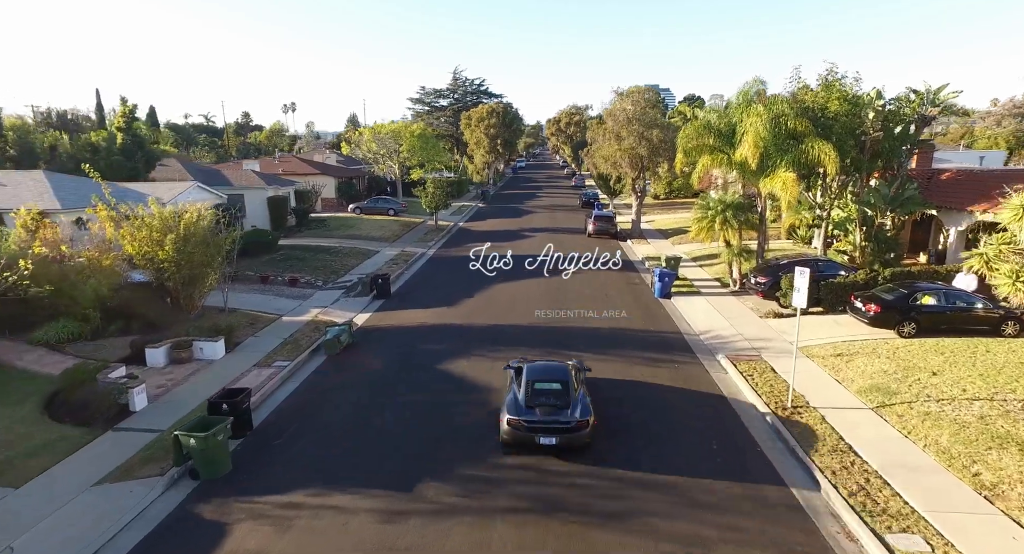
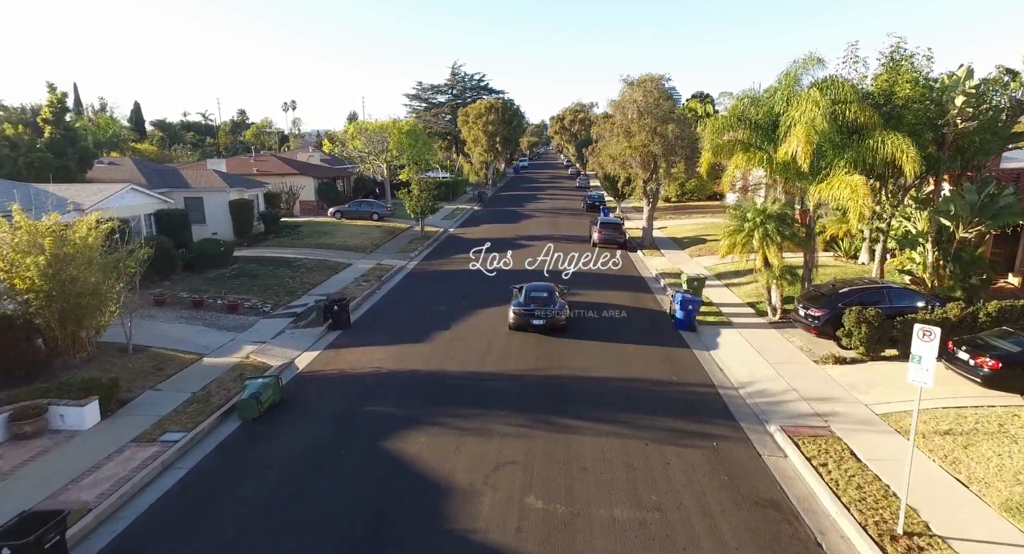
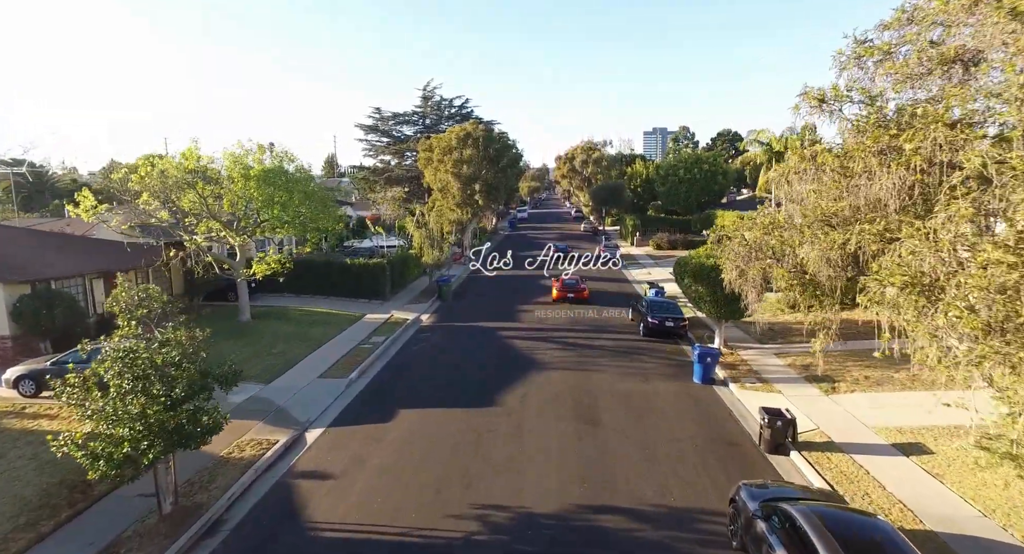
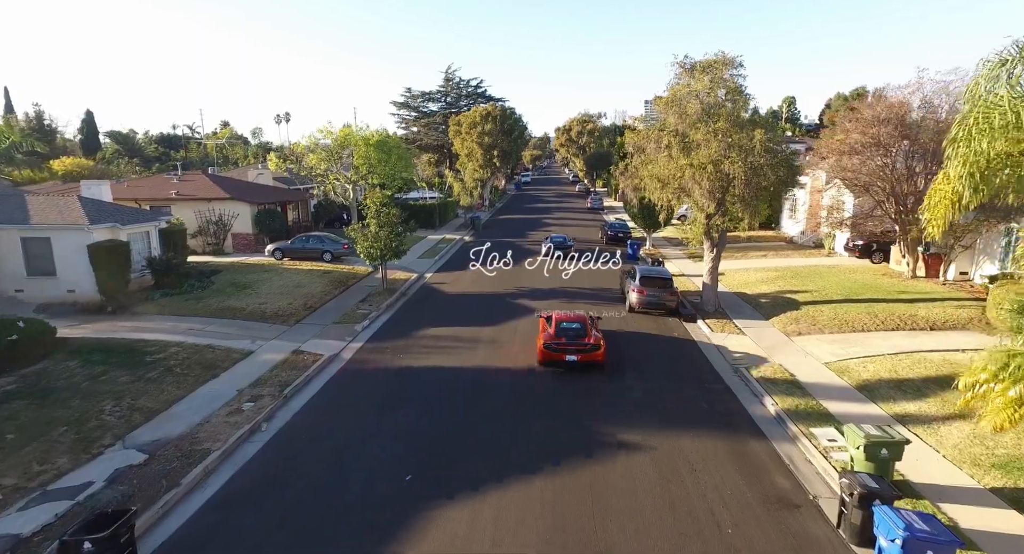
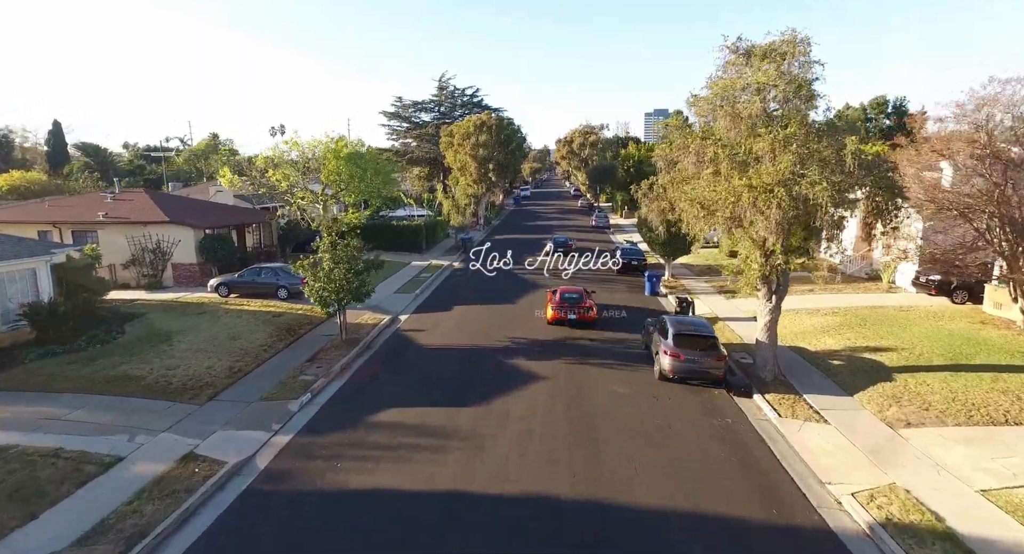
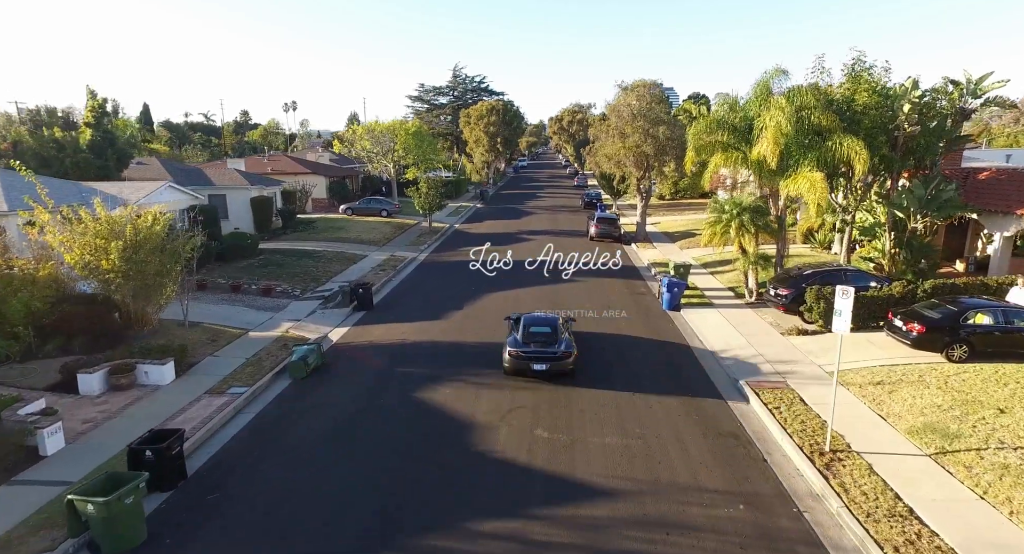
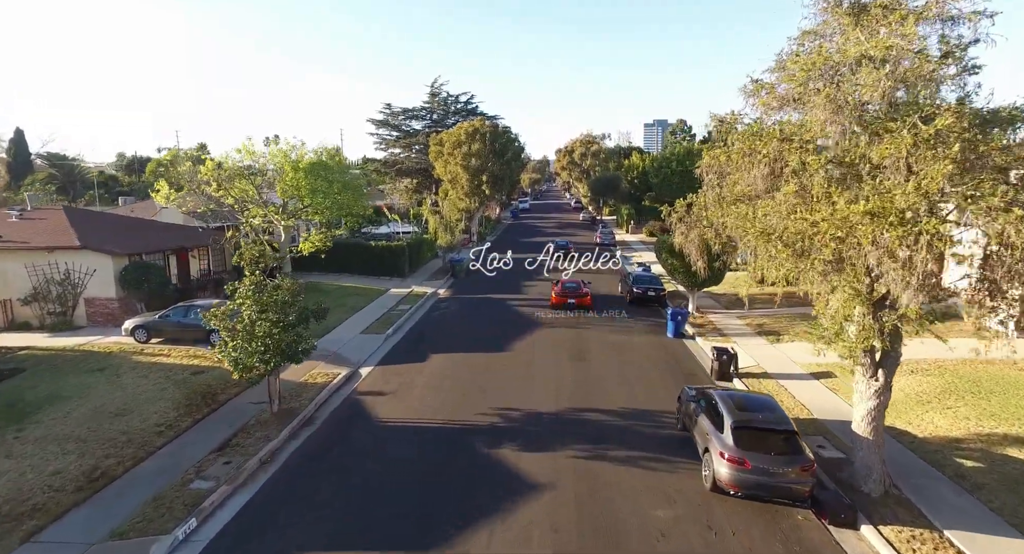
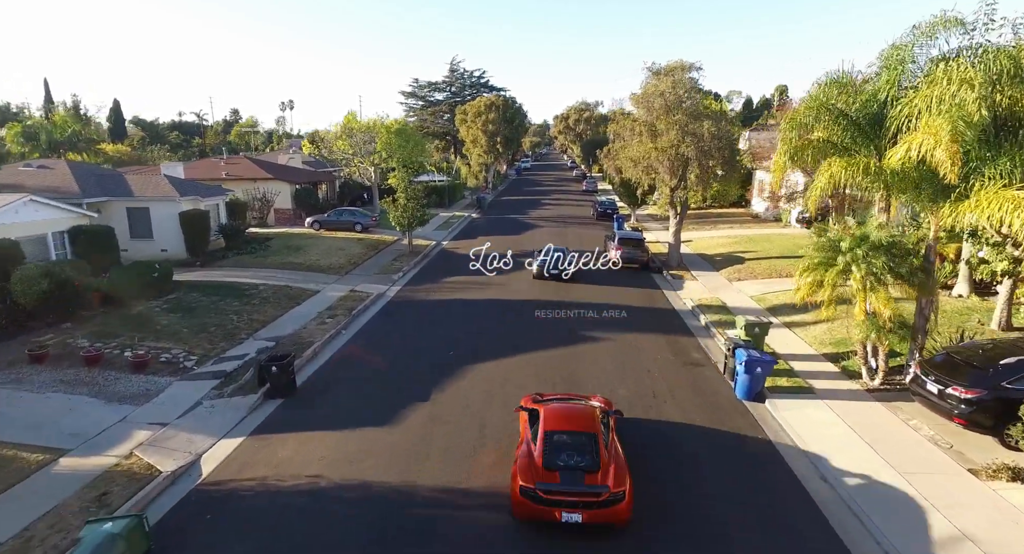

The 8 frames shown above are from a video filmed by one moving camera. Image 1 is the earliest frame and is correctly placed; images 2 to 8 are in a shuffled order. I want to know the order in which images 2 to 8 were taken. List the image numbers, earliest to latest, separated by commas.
6, 2, 8, 4, 5, 7, 3
